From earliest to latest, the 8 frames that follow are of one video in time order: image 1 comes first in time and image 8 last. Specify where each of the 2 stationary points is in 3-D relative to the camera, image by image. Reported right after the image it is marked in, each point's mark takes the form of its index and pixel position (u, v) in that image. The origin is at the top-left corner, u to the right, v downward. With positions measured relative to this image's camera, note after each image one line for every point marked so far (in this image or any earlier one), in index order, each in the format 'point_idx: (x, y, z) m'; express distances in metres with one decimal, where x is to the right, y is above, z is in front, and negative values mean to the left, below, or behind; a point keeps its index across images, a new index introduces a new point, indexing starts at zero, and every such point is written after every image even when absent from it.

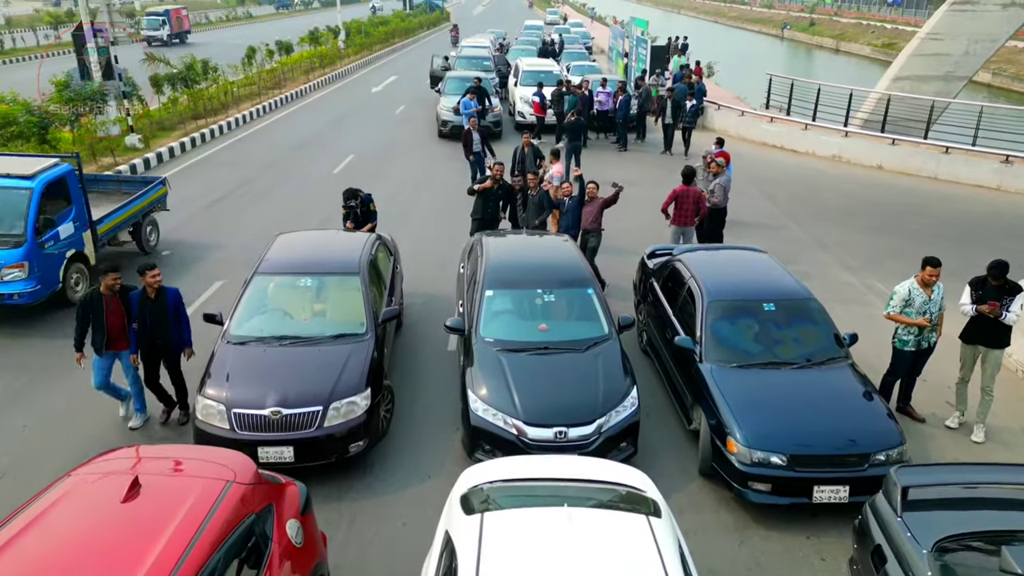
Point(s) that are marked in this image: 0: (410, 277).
0: (-1.3, +0.1, +9.8) m
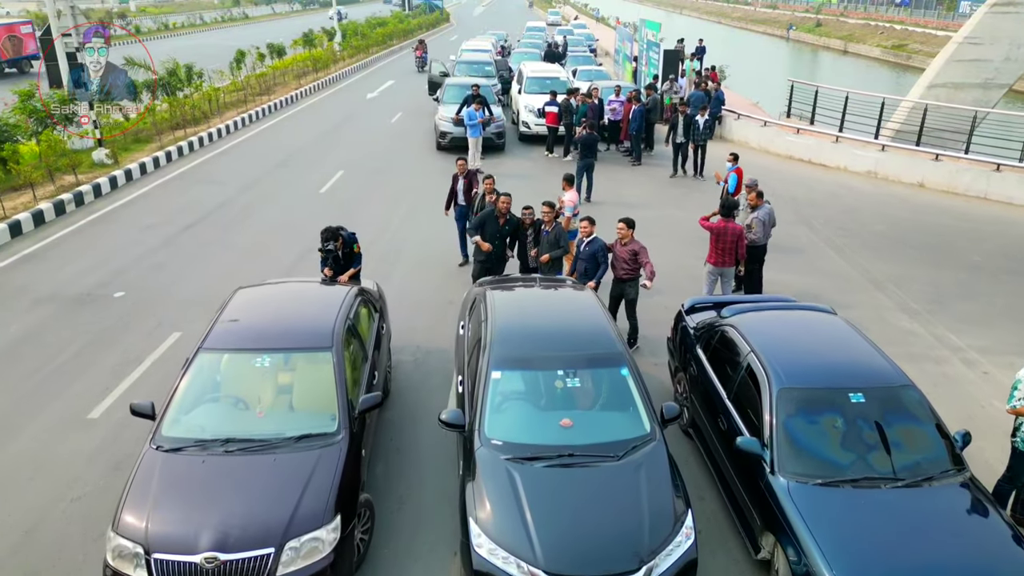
0: (-1.3, -0.4, +8.4) m
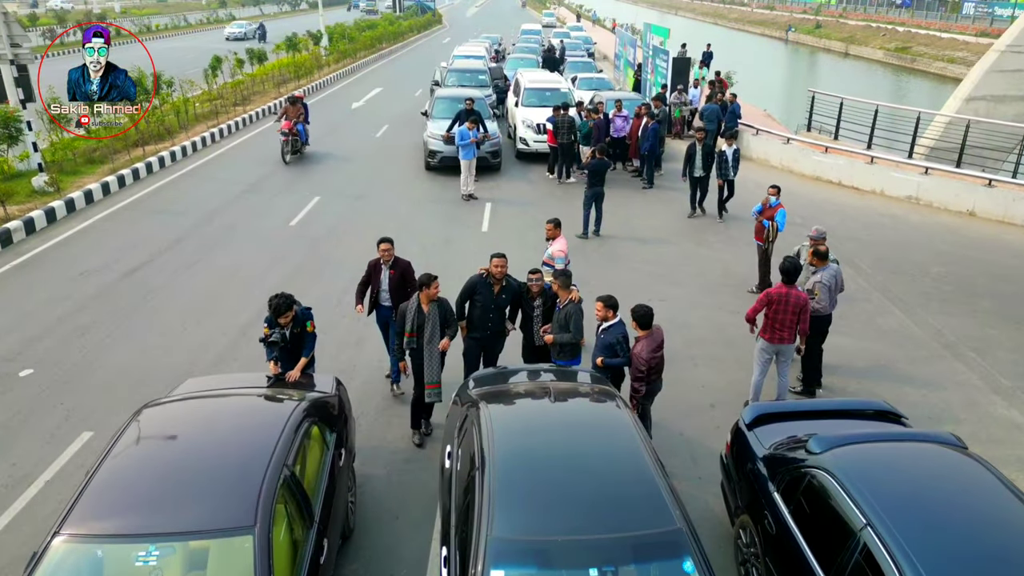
0: (-1.2, -1.2, +6.7) m
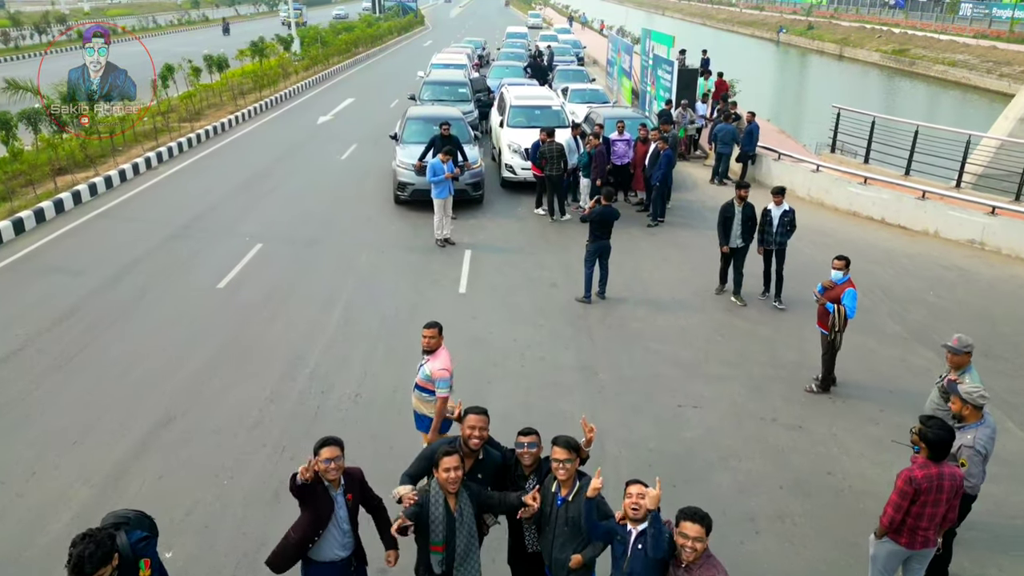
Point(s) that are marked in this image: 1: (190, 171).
0: (-1.3, -2.2, +4.3) m
1: (-6.5, +2.4, +15.0) m
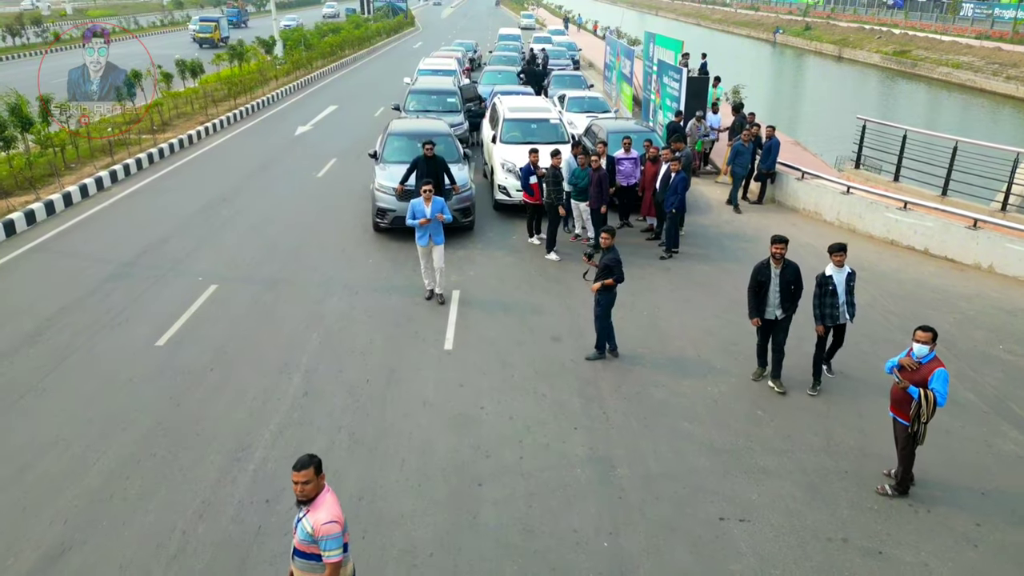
0: (-1.3, -2.8, +2.8) m
1: (-6.6, +1.7, +13.4) m
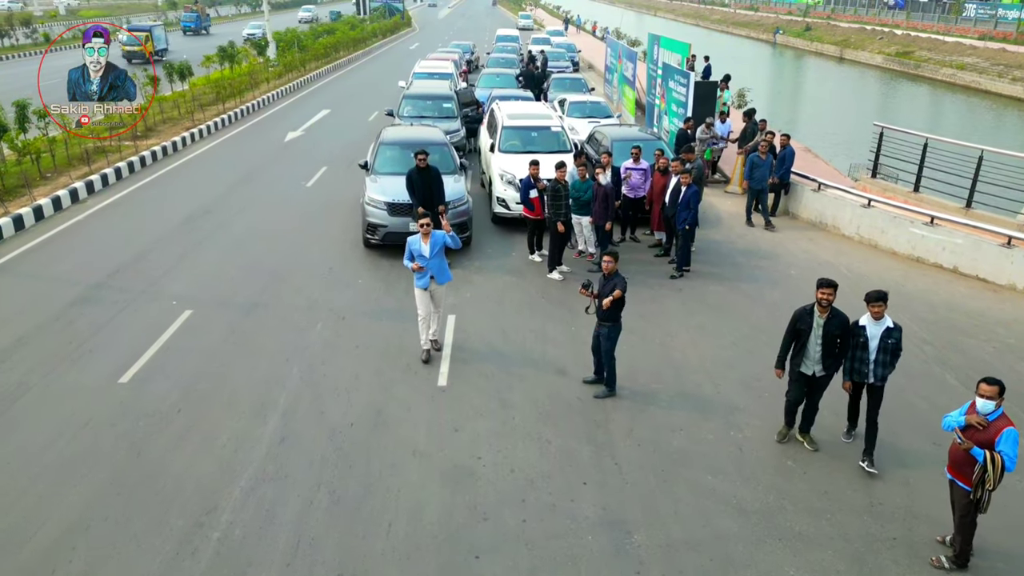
0: (-1.3, -3.1, +2.1) m
1: (-6.6, +1.4, +12.7) m
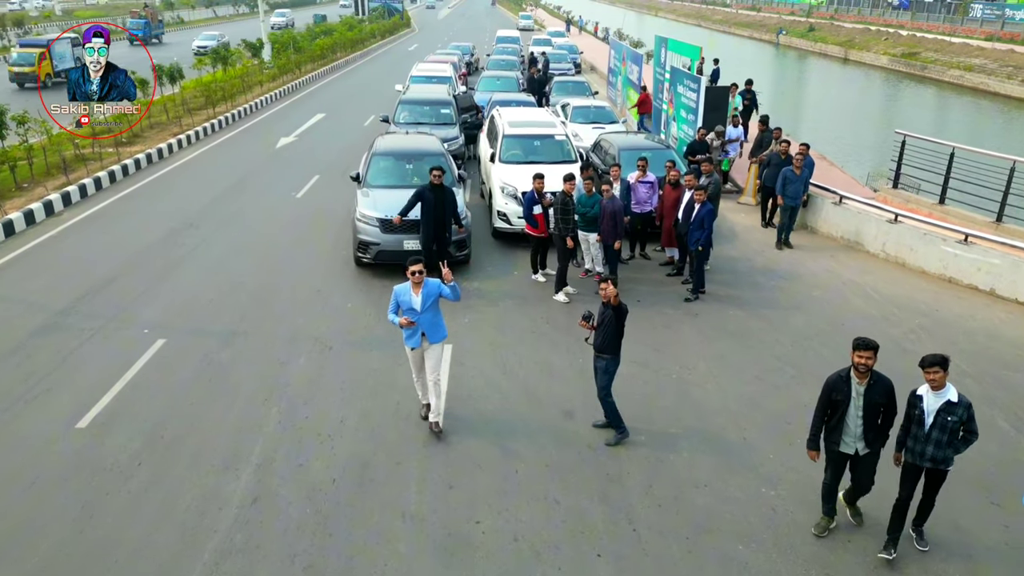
0: (-1.3, -3.4, +1.3) m
1: (-6.6, +1.1, +11.9) m
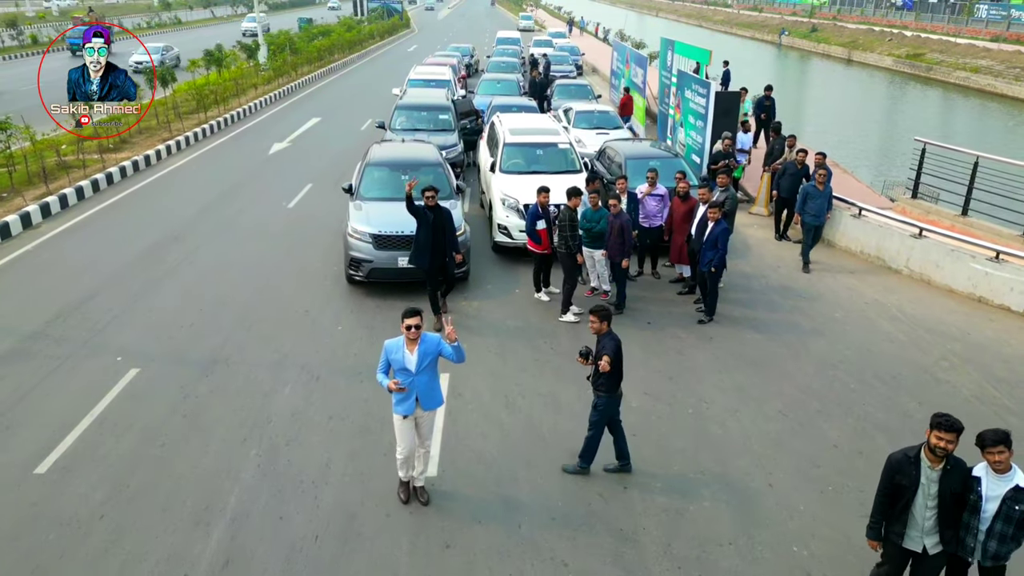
0: (-1.3, -3.6, +0.7) m
1: (-6.6, +0.8, +11.3) m
